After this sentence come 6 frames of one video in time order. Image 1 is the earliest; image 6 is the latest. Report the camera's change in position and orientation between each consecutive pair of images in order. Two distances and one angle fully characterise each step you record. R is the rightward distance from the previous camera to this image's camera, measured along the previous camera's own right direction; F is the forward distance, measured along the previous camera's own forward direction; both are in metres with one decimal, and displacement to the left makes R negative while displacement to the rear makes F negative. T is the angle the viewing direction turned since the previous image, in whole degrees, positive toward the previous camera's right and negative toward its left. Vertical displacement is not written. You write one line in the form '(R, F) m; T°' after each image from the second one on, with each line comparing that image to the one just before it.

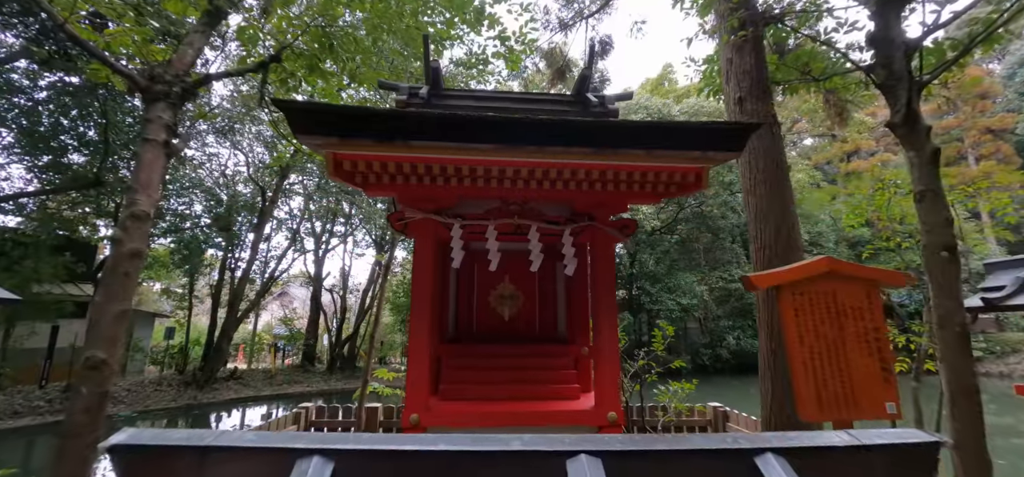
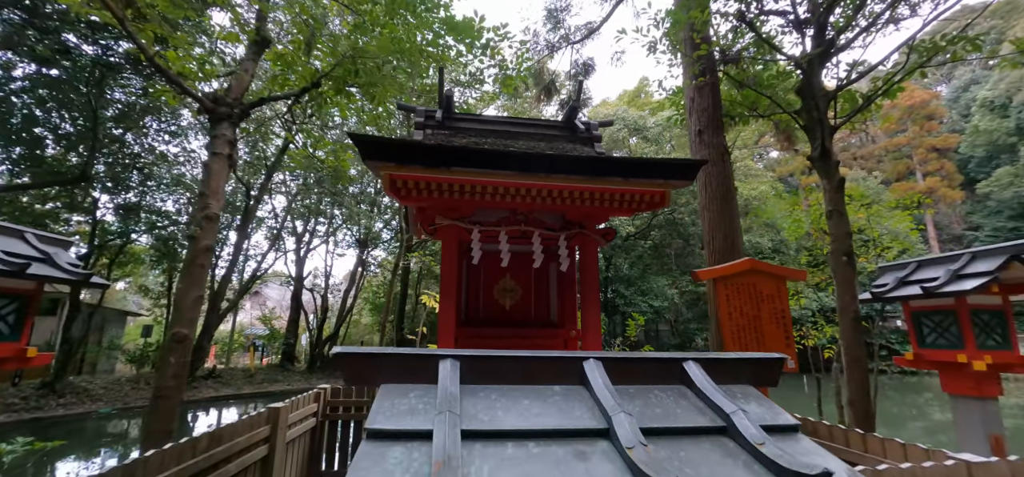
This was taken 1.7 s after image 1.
(-0.2, -0.7) m; +3°
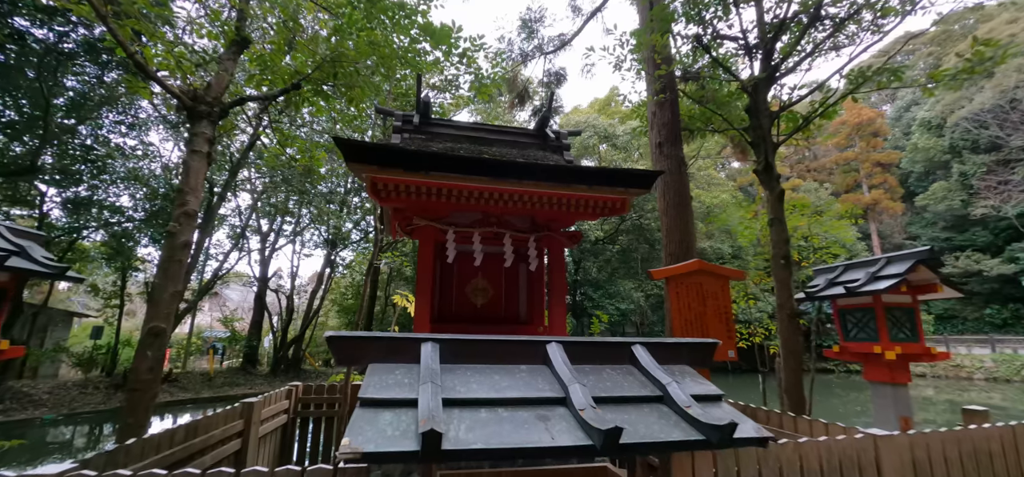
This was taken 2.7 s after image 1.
(0.0, -0.2) m; +4°
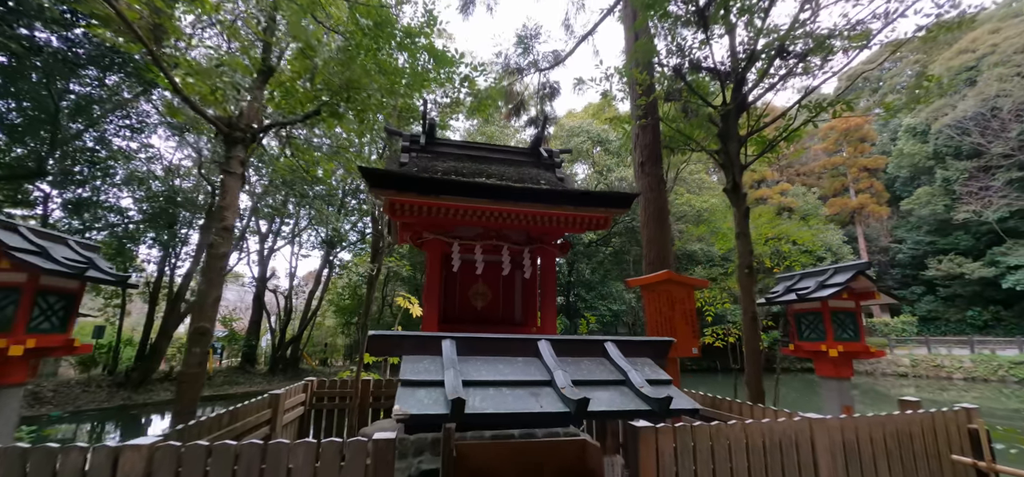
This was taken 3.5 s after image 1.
(0.0, -0.5) m; +1°
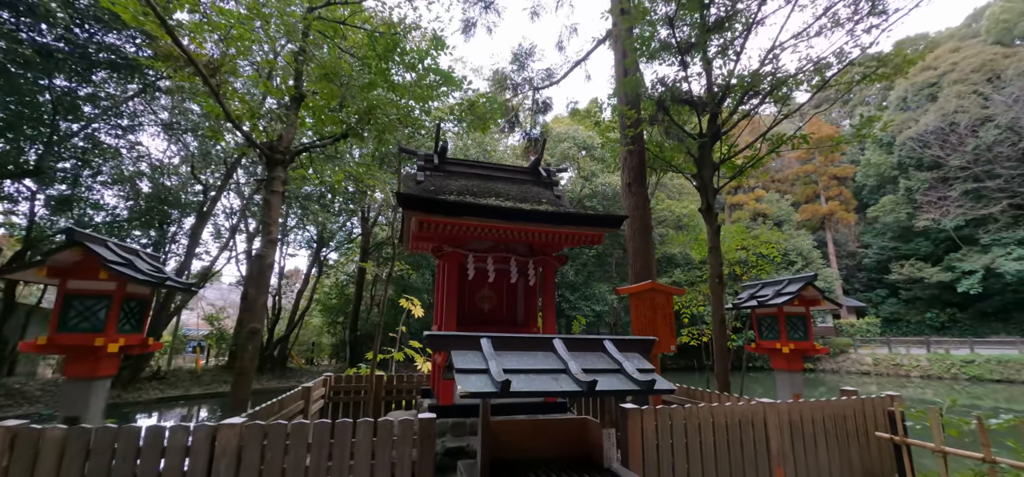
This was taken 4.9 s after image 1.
(-0.3, -0.7) m; +2°
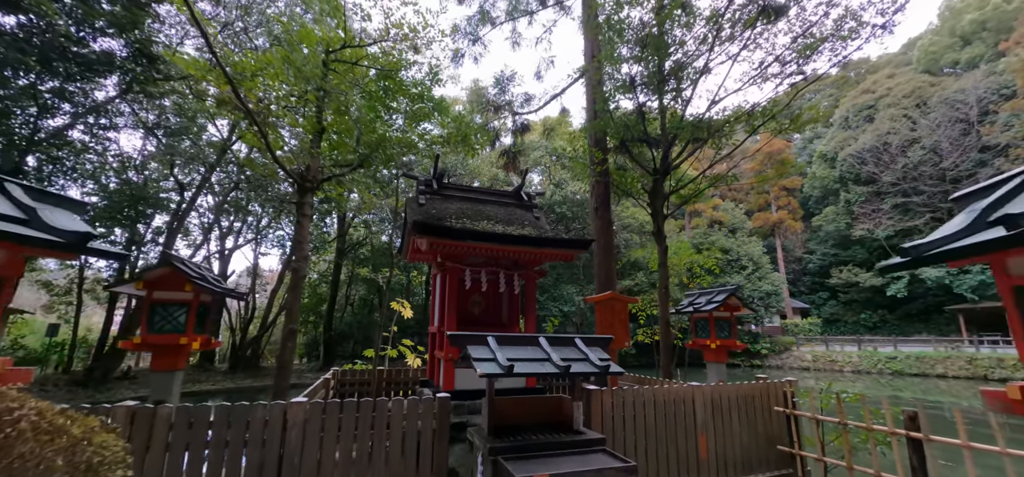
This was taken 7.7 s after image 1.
(-0.3, -1.1) m; +4°
